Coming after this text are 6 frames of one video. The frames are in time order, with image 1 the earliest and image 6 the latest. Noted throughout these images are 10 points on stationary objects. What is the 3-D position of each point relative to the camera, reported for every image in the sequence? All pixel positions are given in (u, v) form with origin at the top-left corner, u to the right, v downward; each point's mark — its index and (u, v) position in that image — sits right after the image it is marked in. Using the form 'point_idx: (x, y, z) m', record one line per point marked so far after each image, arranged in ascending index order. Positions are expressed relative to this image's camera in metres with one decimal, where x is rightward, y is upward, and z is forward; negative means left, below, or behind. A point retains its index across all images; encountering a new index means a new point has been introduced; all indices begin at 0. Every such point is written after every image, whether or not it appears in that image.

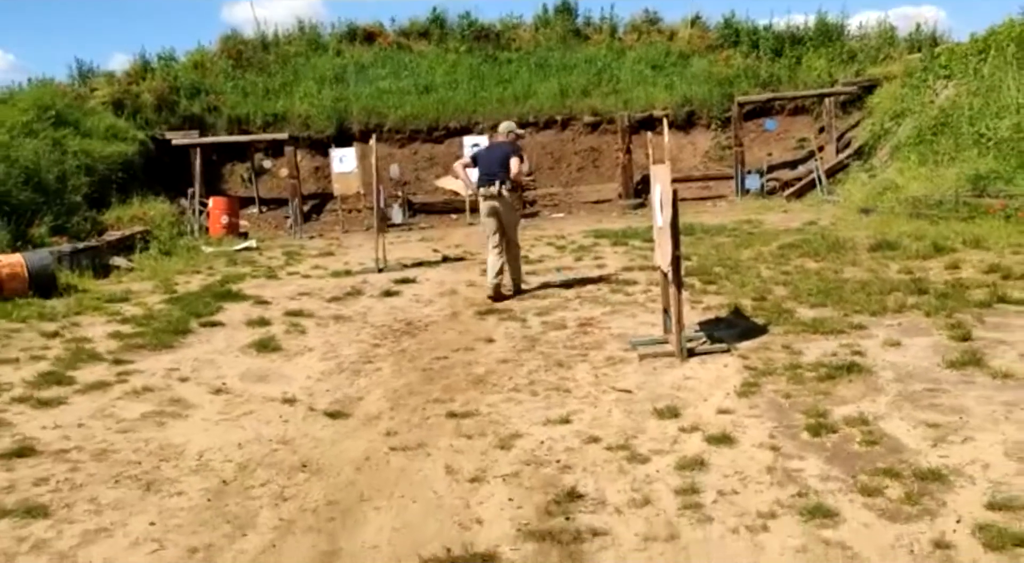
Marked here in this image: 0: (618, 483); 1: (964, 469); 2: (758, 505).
0: (+0.6, -1.2, +5.1) m
1: (+2.6, -1.1, +4.8) m
2: (+1.4, -1.2, +4.7) m
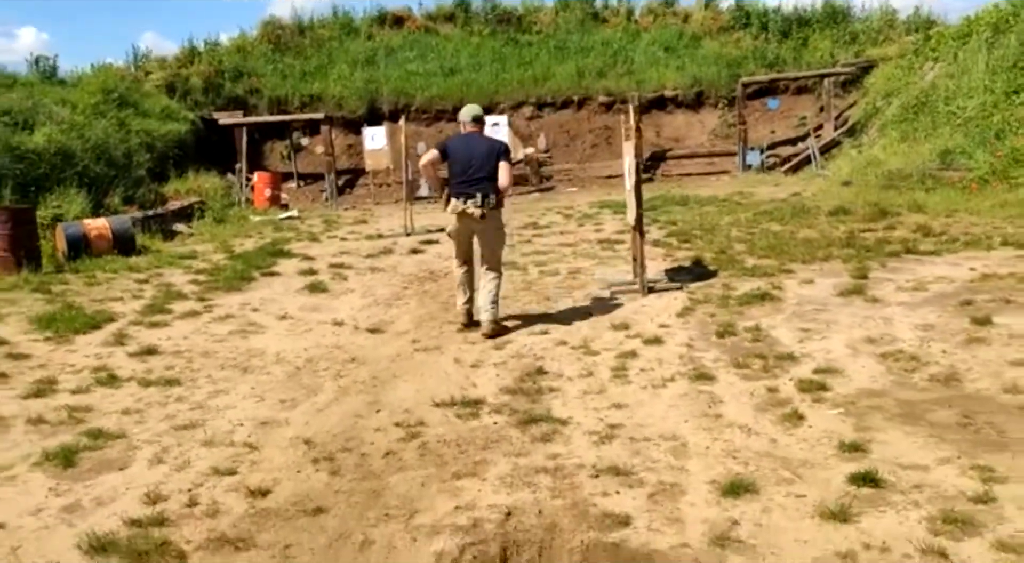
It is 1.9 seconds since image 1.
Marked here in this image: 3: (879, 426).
0: (+0.5, -0.7, +7.4) m
1: (+2.5, -0.6, +7.0) m
2: (+1.3, -0.7, +6.9) m
3: (+2.4, -0.9, +5.4) m
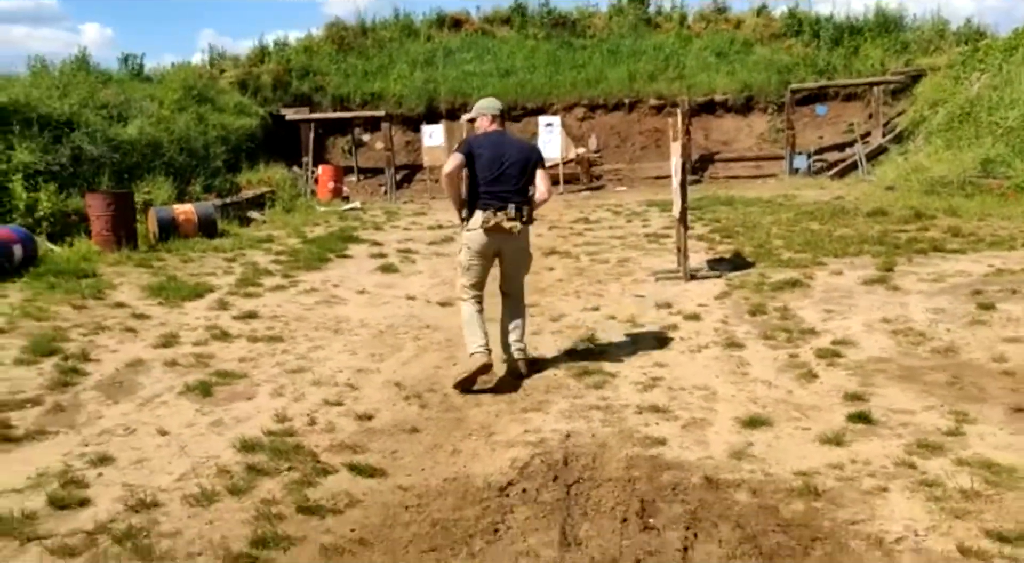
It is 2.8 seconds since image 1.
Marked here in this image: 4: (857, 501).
0: (+1.1, -0.5, +8.5) m
1: (+3.0, -0.4, +8.0) m
2: (+1.8, -0.6, +8.0) m
3: (+2.8, -0.8, +6.4) m
4: (+1.9, -1.2, +4.6) m
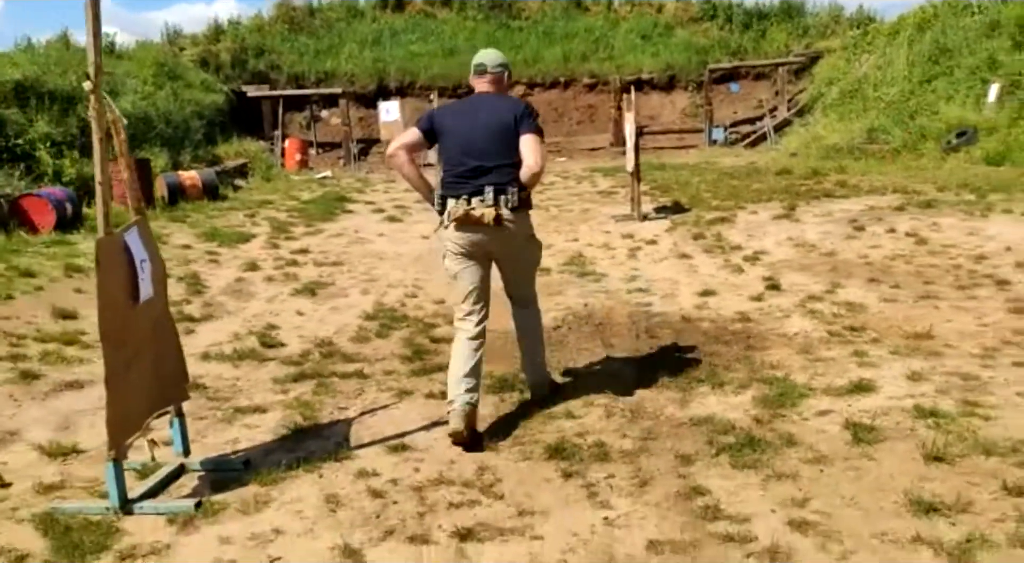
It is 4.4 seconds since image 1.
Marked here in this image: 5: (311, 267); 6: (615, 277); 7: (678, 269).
0: (+1.2, +0.4, +11.4) m
1: (+3.2, +0.5, +11.1) m
2: (+2.0, +0.3, +11.0) m
3: (+3.1, +0.1, +9.6) m
4: (+2.4, -0.4, +7.6) m
5: (-2.7, +0.2, +11.3) m
6: (+1.2, +0.1, +9.9) m
7: (+2.0, +0.1, +10.1) m
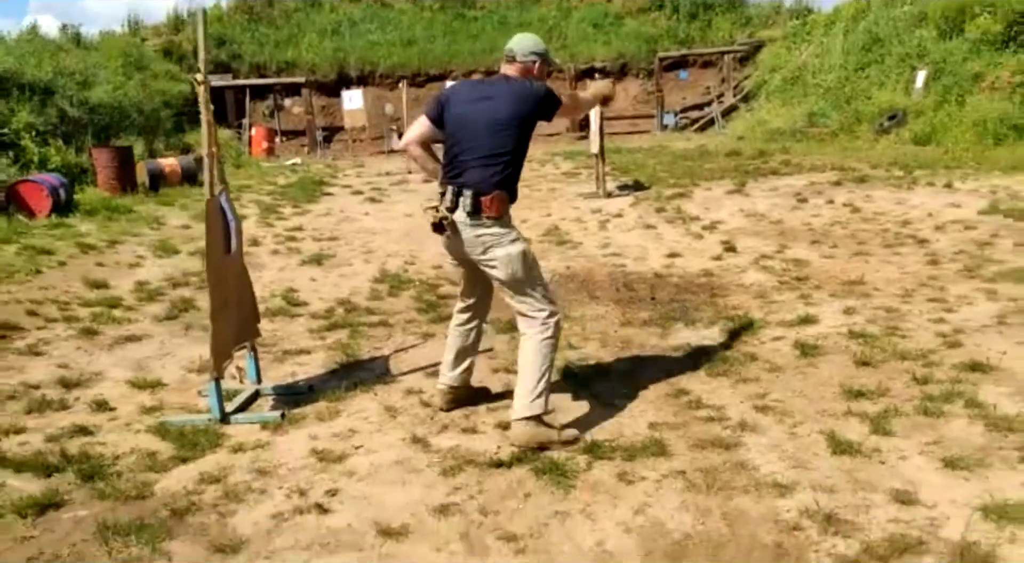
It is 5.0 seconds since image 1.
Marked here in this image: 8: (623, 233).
0: (+0.9, +0.8, +12.6) m
1: (+2.9, +1.0, +12.4) m
2: (+1.7, +0.8, +12.2) m
3: (+3.0, +0.6, +10.9) m
4: (+2.3, +0.1, +8.9) m
5: (-3.0, +0.6, +12.3) m
6: (+1.0, +0.5, +11.1) m
7: (+1.8, +0.6, +11.3) m
8: (+1.5, +0.7, +11.8) m
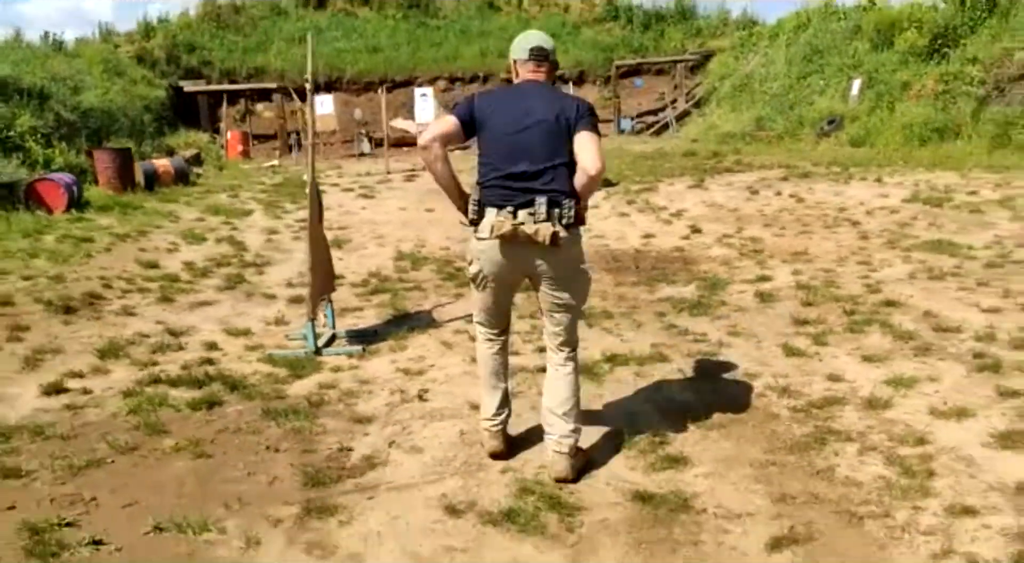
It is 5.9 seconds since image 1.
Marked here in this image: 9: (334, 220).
0: (+0.8, +1.1, +14.3) m
1: (+2.8, +1.3, +14.2) m
2: (+1.6, +1.1, +13.9) m
3: (+2.9, +0.9, +12.7) m
4: (+2.4, +0.4, +10.7) m
5: (-3.1, +0.8, +13.8) m
6: (+0.9, +0.8, +12.8) m
7: (+1.7, +0.9, +13.1) m
8: (+1.4, +1.0, +13.5) m
9: (-3.1, +1.1, +14.9) m
